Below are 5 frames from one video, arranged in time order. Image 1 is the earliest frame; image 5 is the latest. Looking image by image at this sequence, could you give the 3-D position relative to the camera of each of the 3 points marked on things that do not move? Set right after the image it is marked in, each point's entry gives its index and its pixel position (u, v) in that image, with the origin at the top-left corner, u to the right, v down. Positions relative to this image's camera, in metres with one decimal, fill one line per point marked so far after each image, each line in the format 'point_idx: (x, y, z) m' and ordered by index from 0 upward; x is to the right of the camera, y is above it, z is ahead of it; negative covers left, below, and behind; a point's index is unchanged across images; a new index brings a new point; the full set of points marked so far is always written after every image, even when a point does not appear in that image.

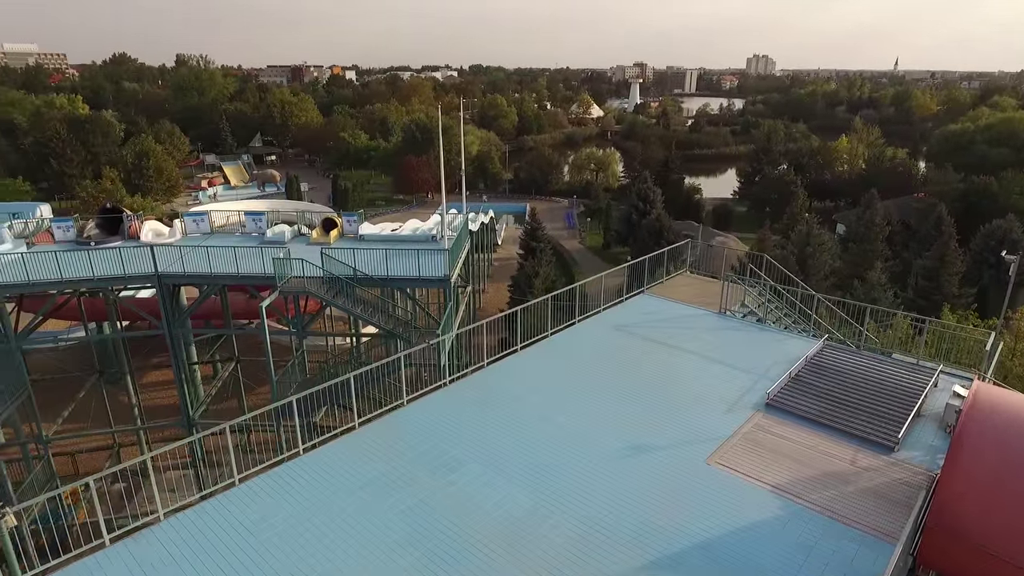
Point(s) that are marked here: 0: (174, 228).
0: (-10.3, +1.8, +18.7) m
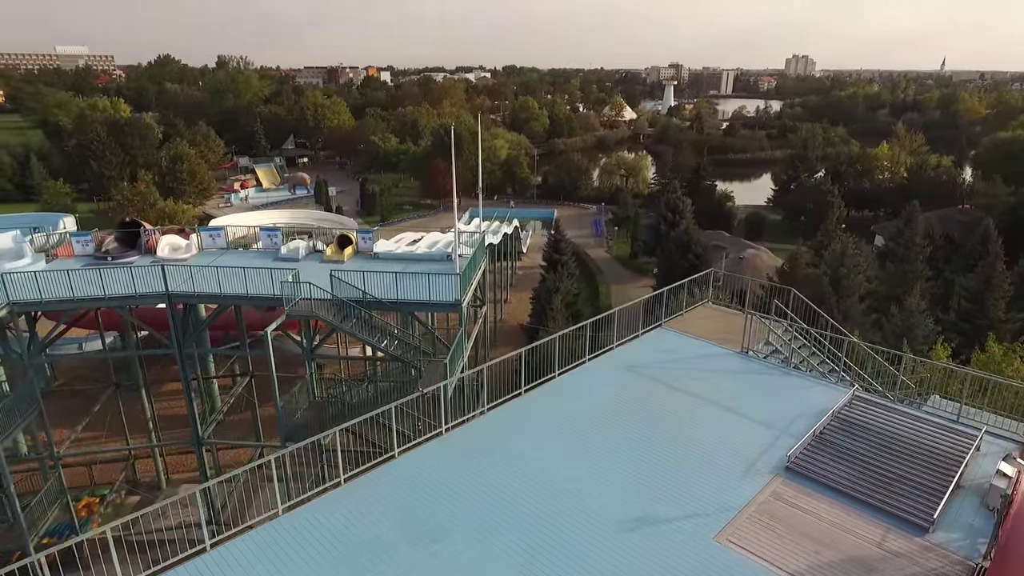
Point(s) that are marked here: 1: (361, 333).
0: (-9.8, +1.4, +18.7) m
1: (-3.5, -1.0, +14.0) m
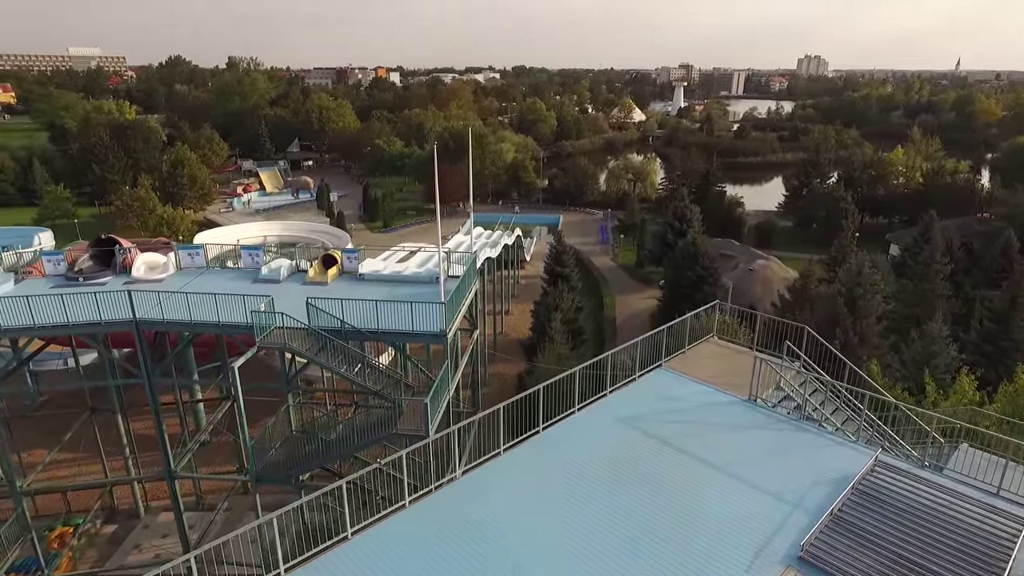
0: (-10.0, +0.8, +17.8) m
1: (-3.7, -1.7, +13.0) m
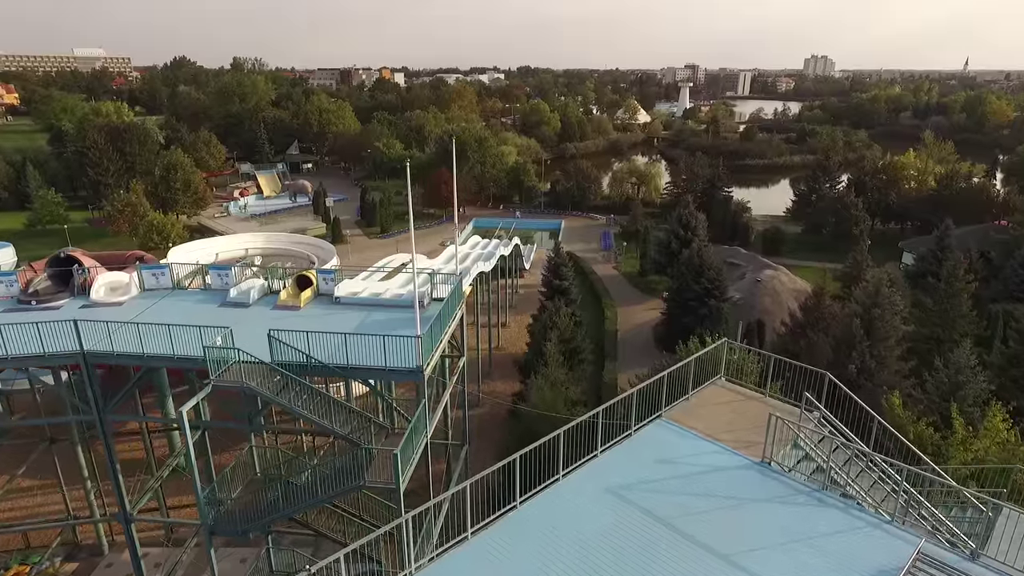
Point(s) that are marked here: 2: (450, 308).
0: (-10.2, +0.1, +16.5) m
1: (-4.1, -2.3, +11.7) m
2: (-1.5, -0.5, +15.5) m
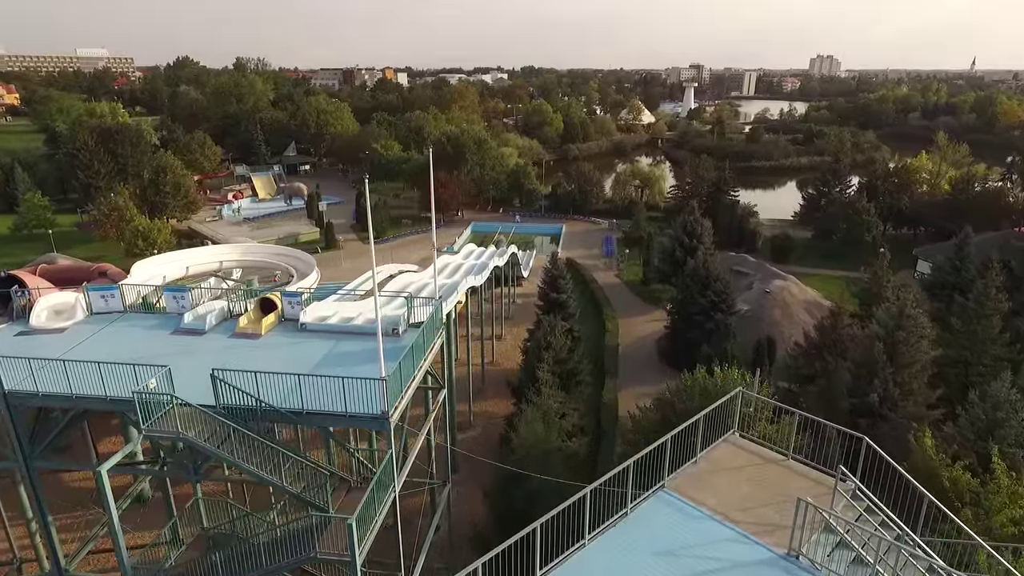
0: (-10.6, -0.4, +14.9) m
1: (-4.4, -2.9, +10.1) m
2: (-1.9, -1.1, +13.9) m
